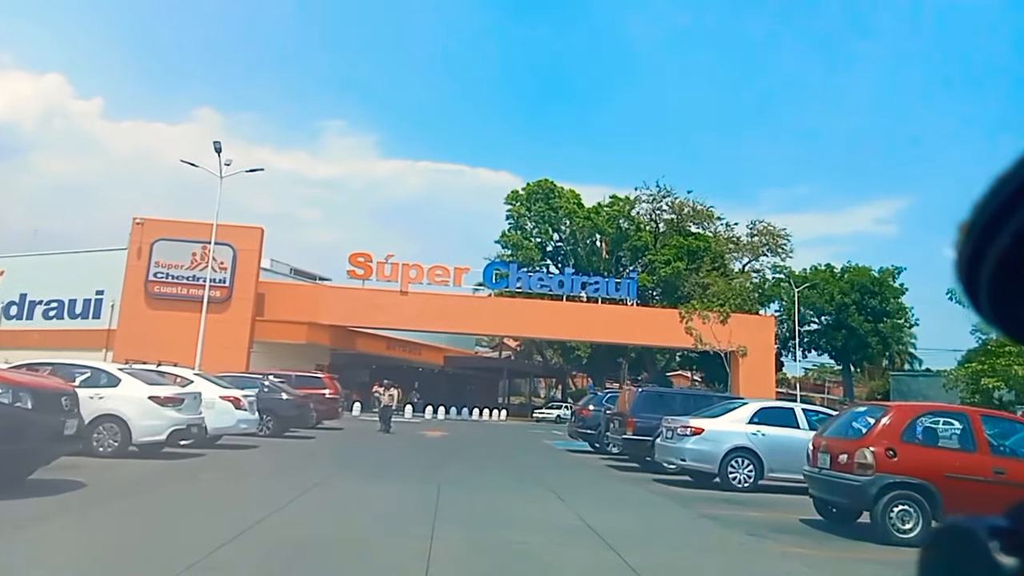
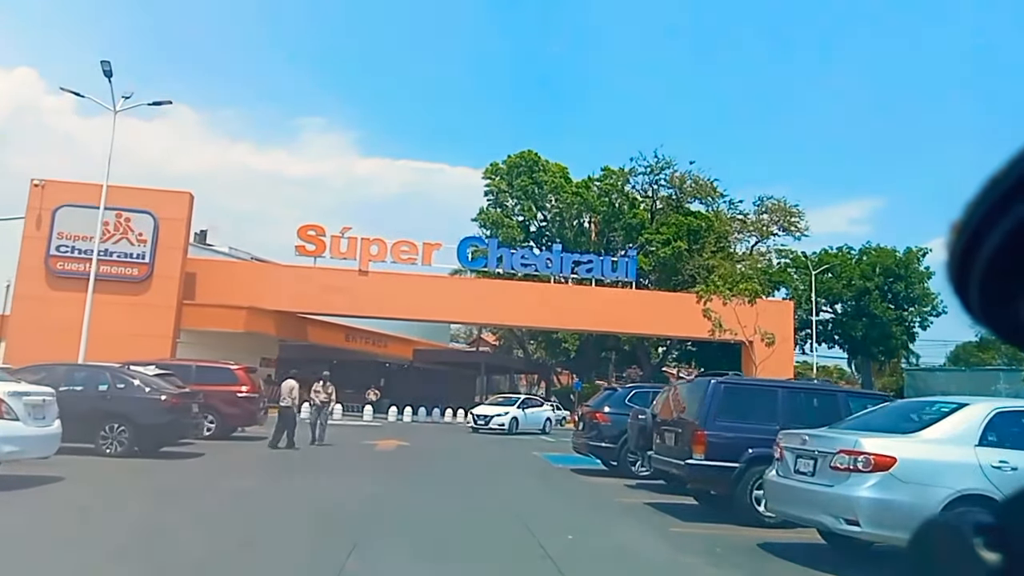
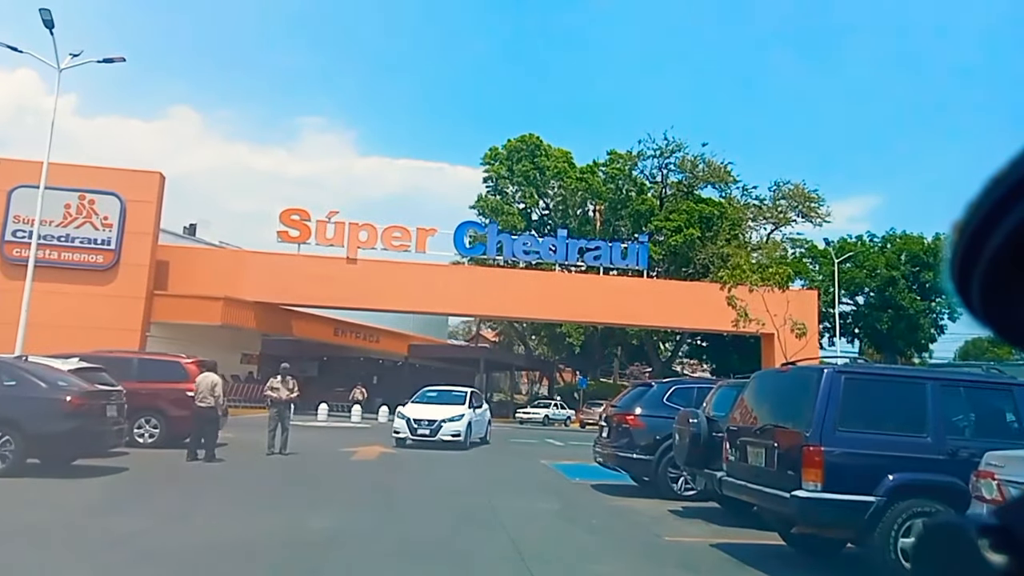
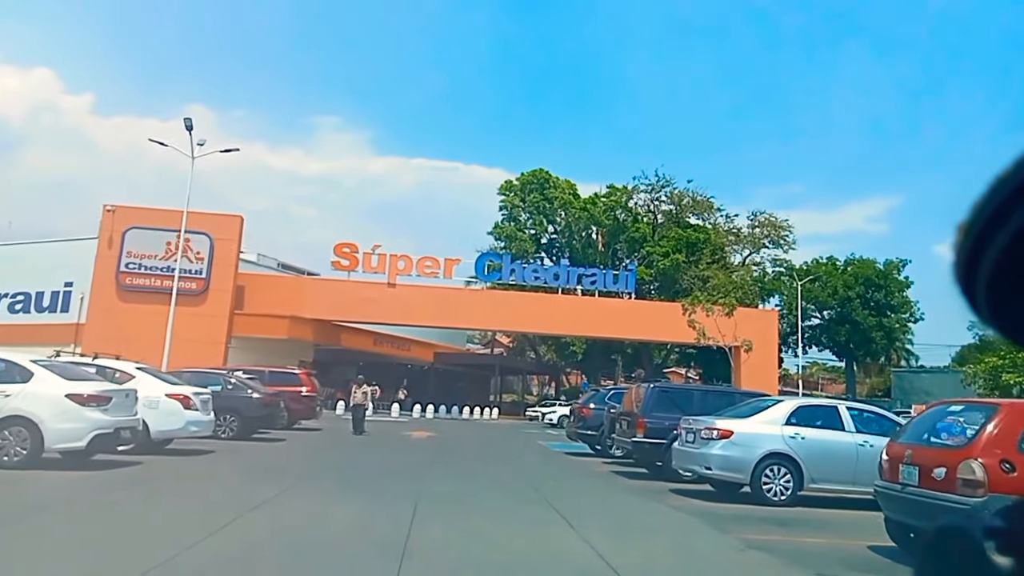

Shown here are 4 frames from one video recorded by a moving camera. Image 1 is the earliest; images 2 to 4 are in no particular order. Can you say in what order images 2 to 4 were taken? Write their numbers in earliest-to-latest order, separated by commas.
4, 2, 3
